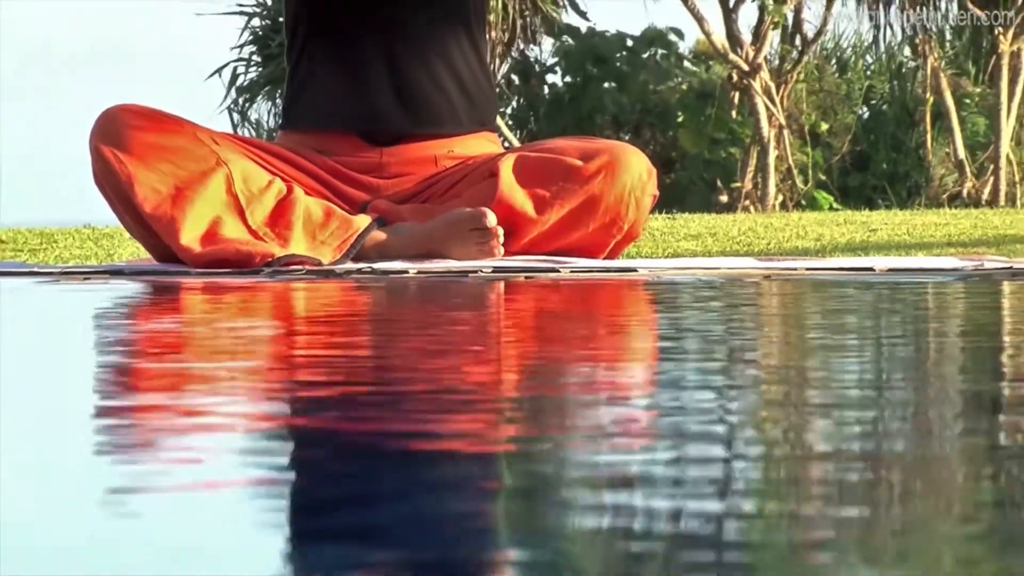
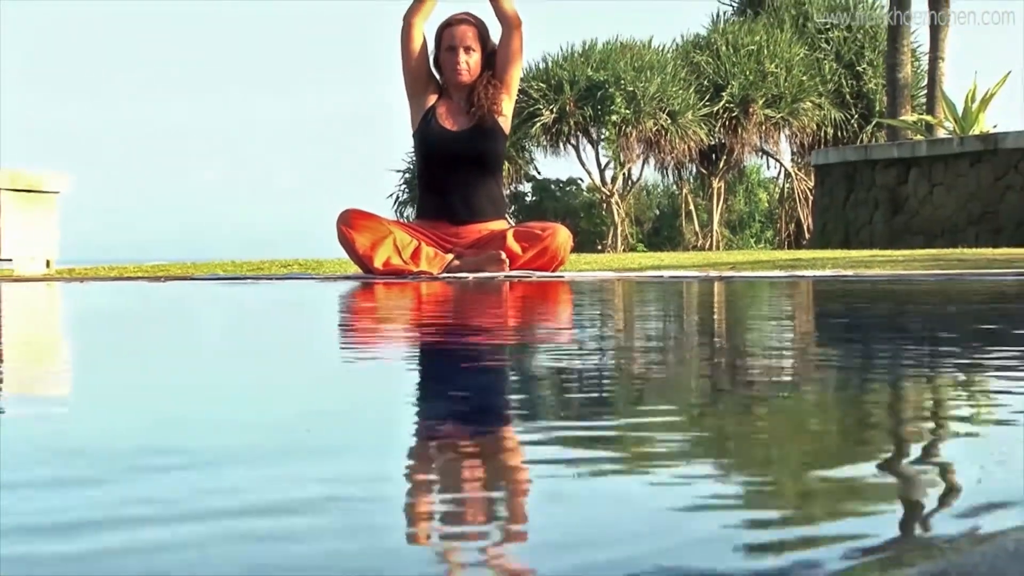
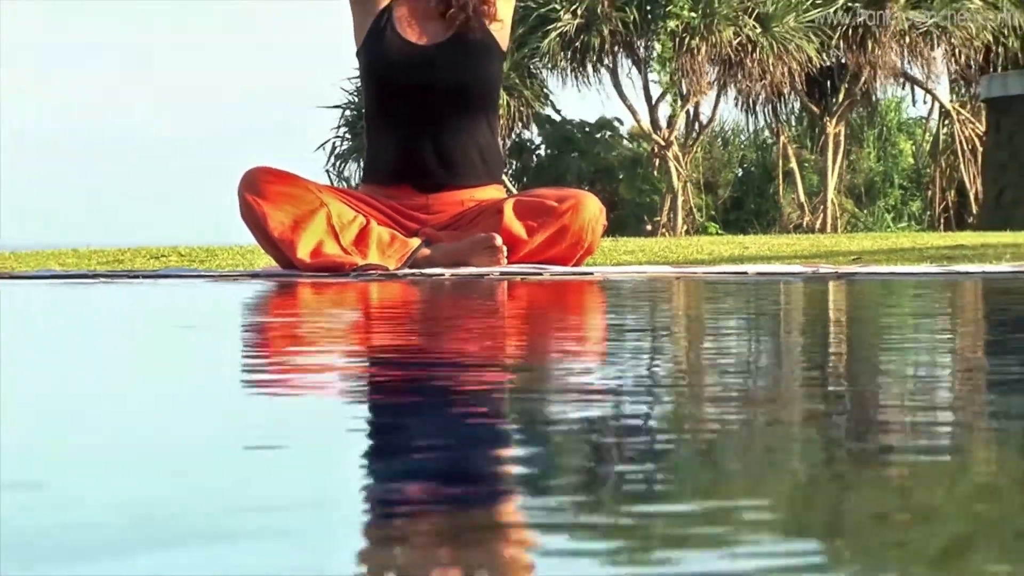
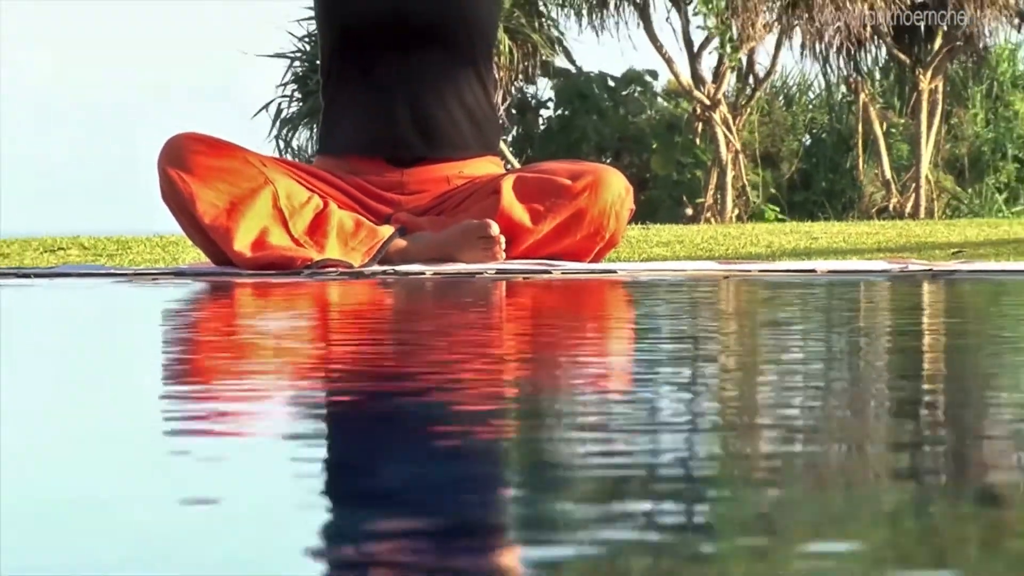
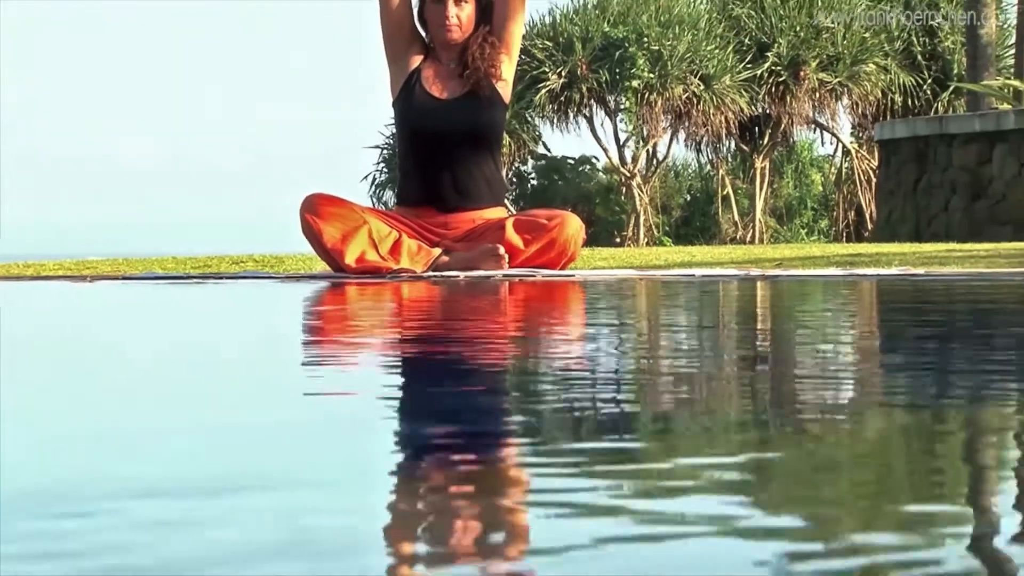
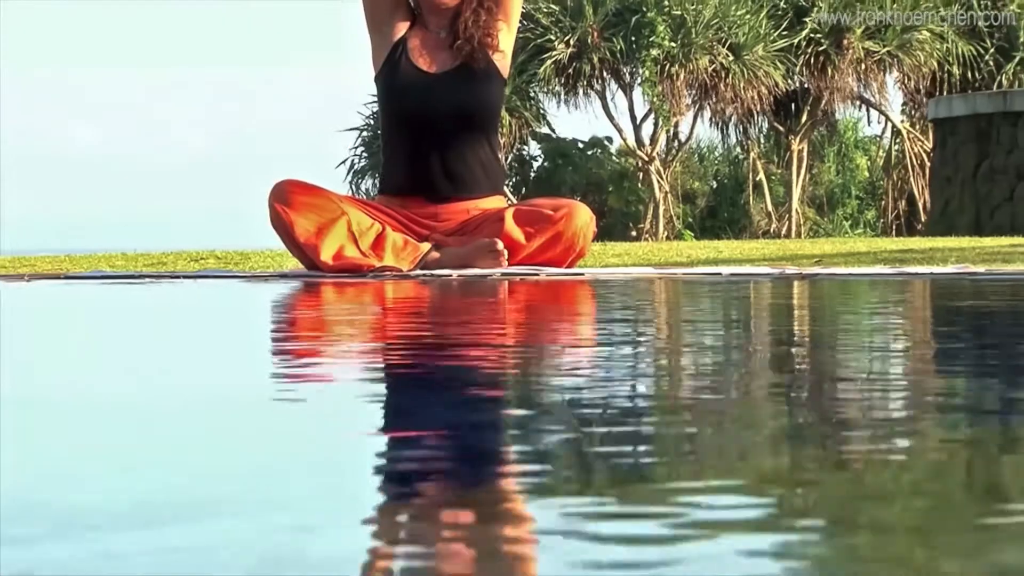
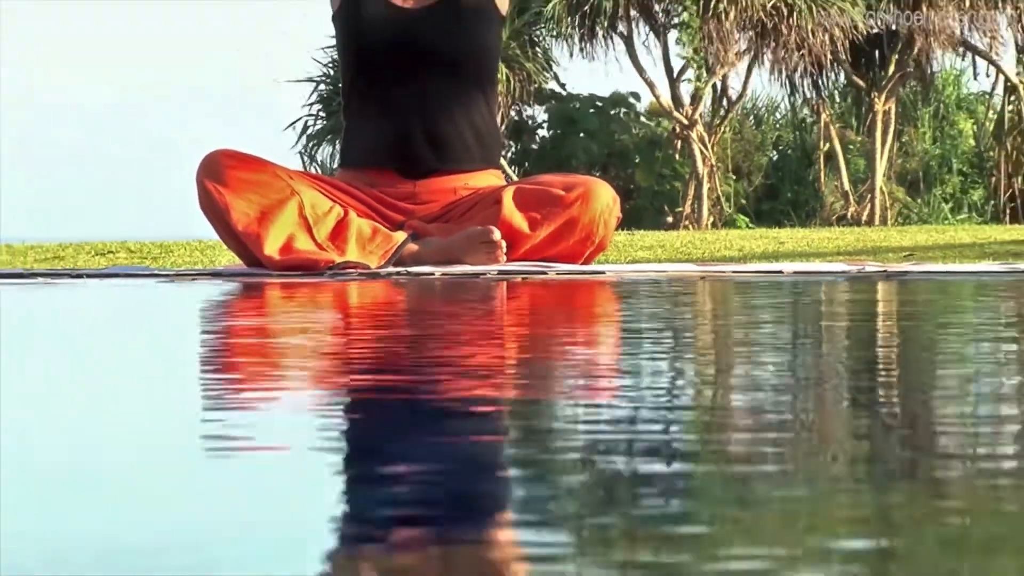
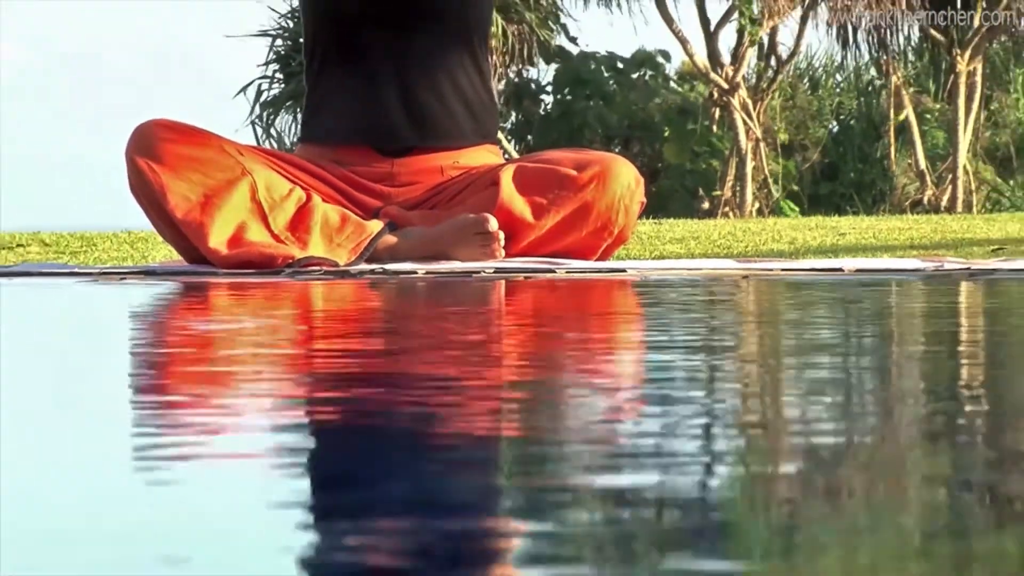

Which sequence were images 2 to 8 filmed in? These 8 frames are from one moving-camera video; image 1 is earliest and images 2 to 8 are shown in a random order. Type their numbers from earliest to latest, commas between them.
8, 4, 7, 3, 6, 5, 2
